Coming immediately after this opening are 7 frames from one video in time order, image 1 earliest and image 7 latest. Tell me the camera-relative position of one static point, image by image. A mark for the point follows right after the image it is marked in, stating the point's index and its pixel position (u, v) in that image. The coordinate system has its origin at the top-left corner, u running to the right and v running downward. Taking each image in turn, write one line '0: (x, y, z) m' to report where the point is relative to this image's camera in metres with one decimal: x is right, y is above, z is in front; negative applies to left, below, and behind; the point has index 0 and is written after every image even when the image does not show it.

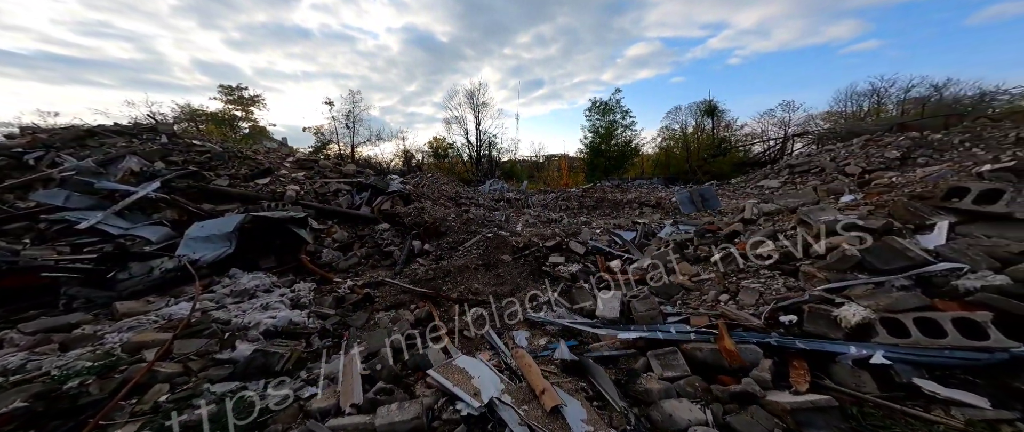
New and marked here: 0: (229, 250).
0: (-3.2, -0.4, +3.9) m
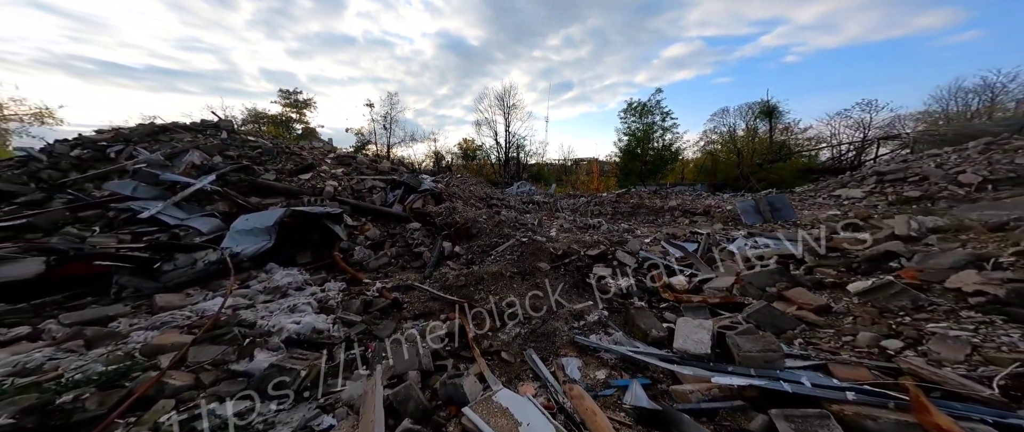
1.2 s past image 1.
0: (-2.7, -0.3, +3.7) m
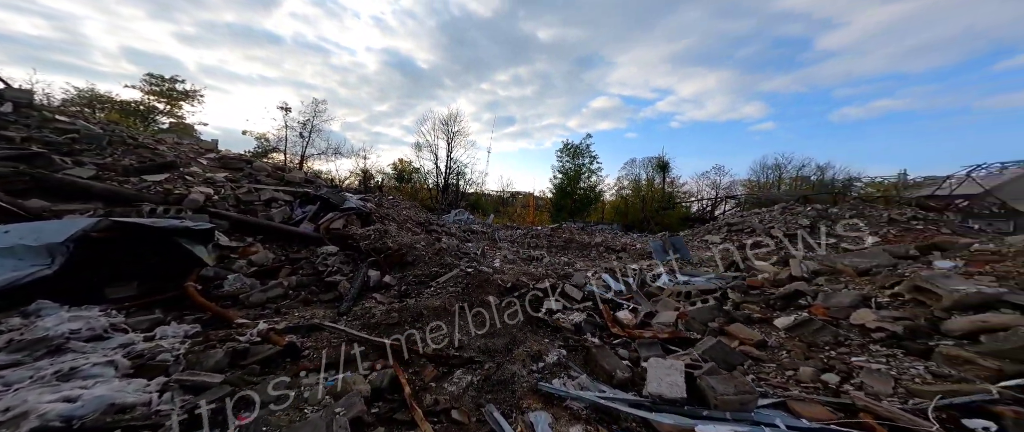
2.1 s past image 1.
0: (-3.3, -0.4, +2.5) m
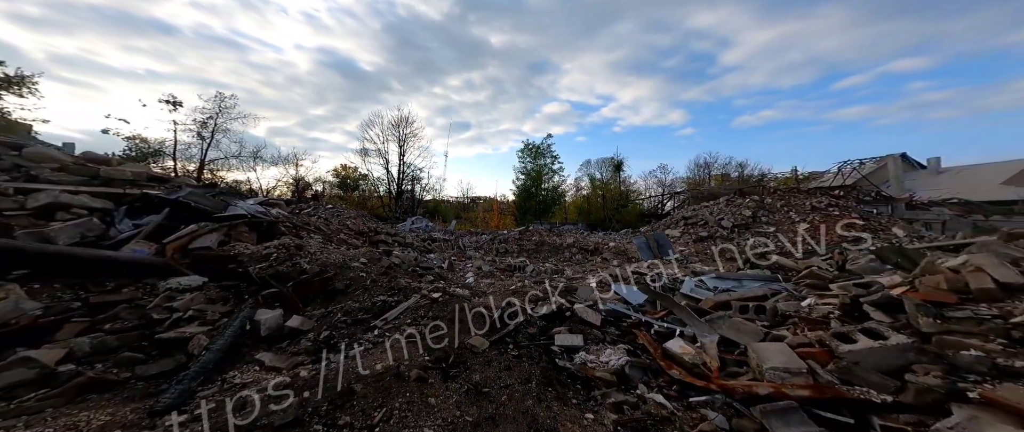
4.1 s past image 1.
0: (-3.2, -0.5, +0.5) m
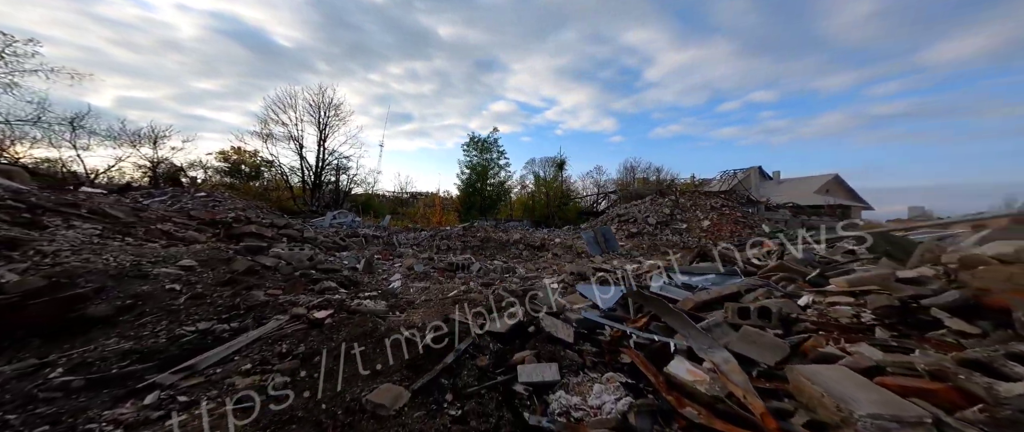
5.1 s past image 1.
0: (-3.1, -0.3, -1.1) m
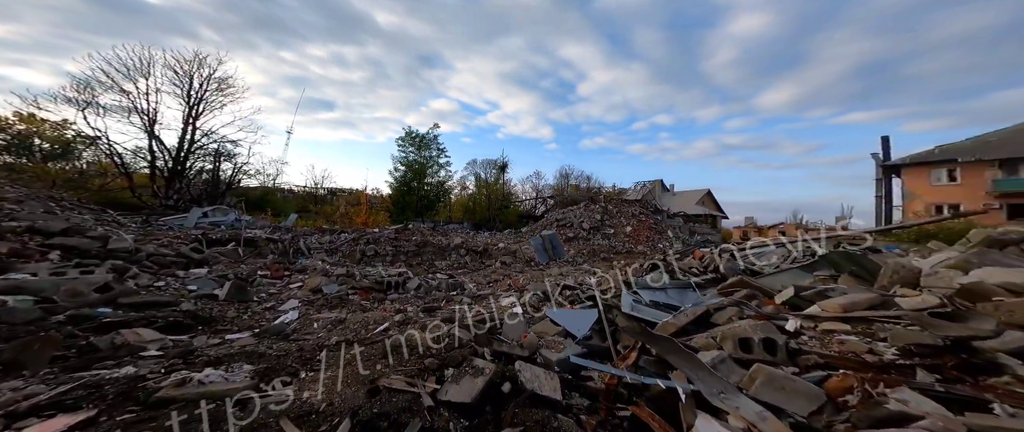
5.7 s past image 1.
0: (-2.5, -0.3, -2.4) m
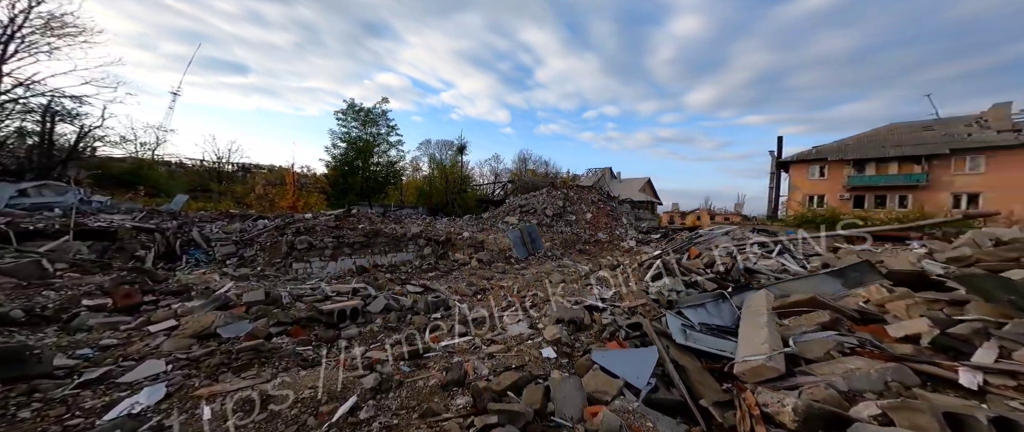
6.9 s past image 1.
0: (-1.3, -0.5, -3.9) m
